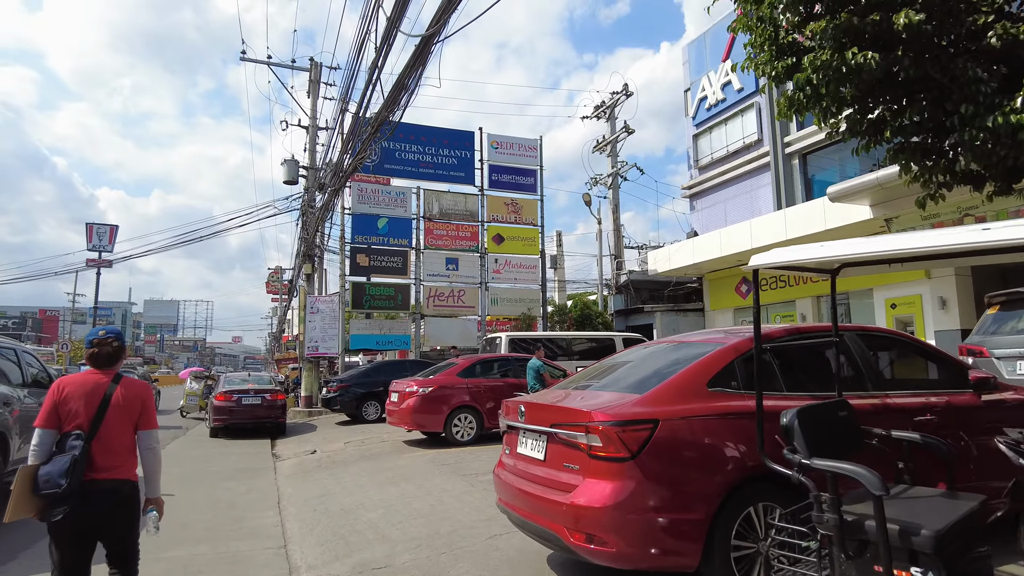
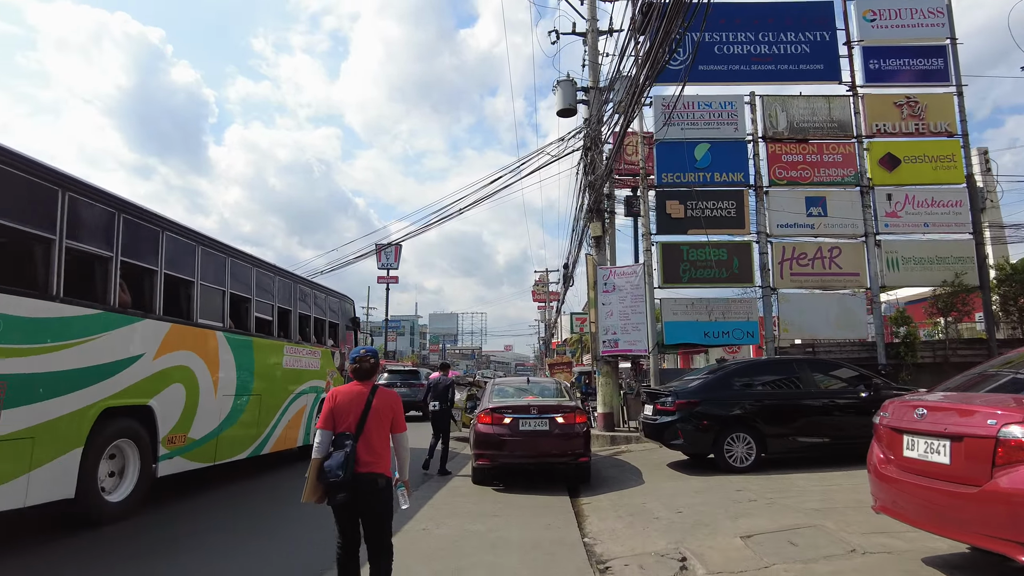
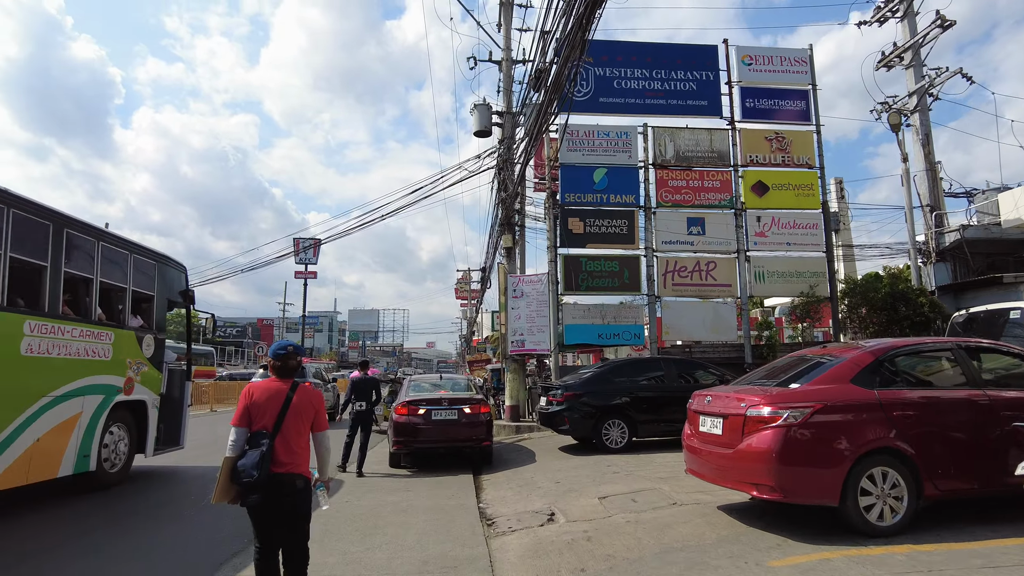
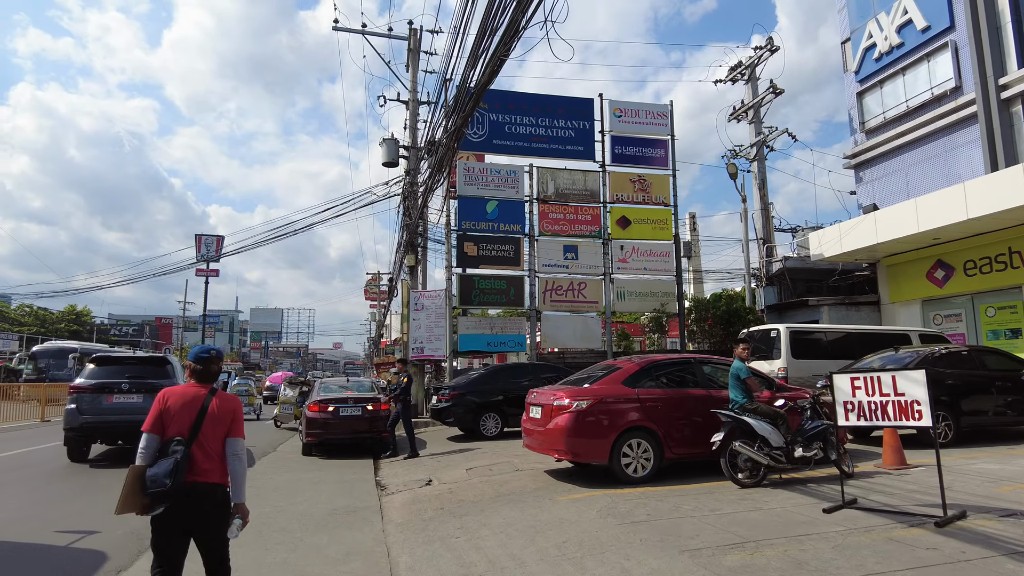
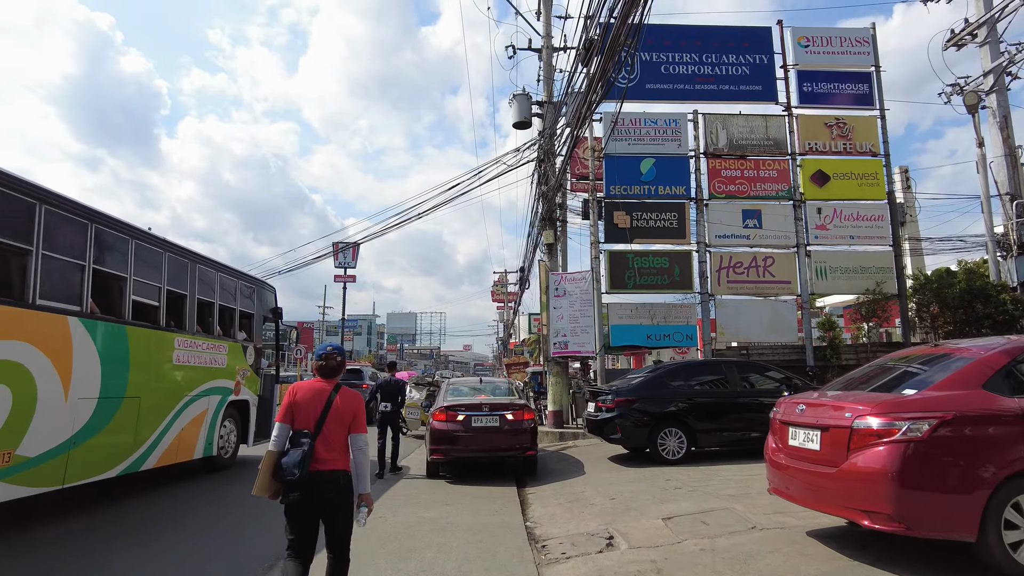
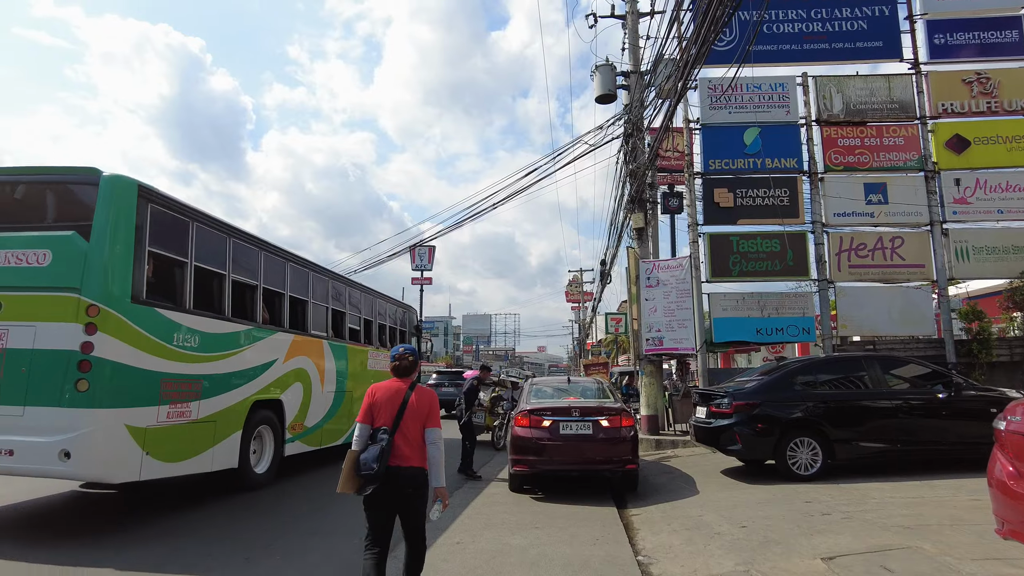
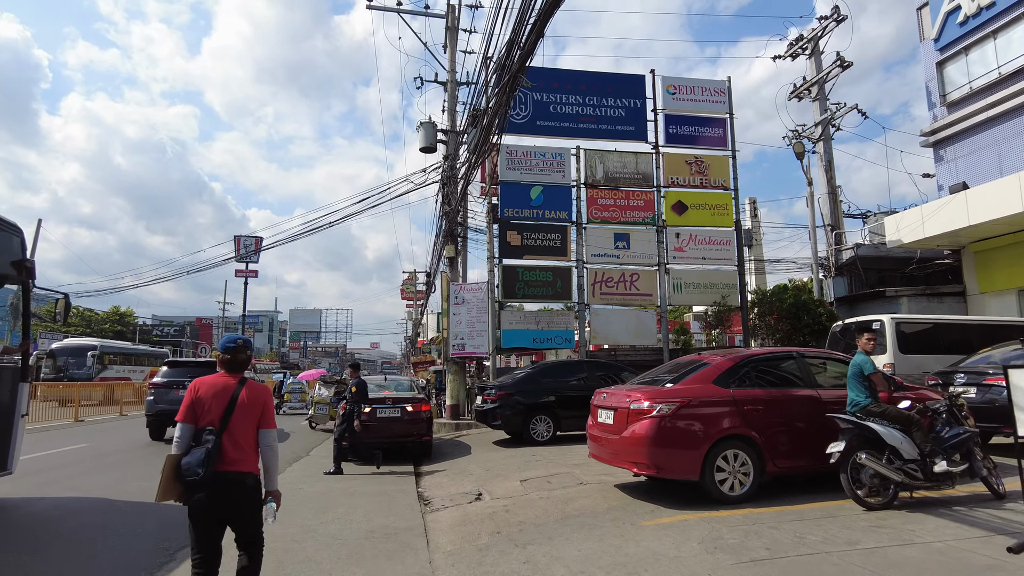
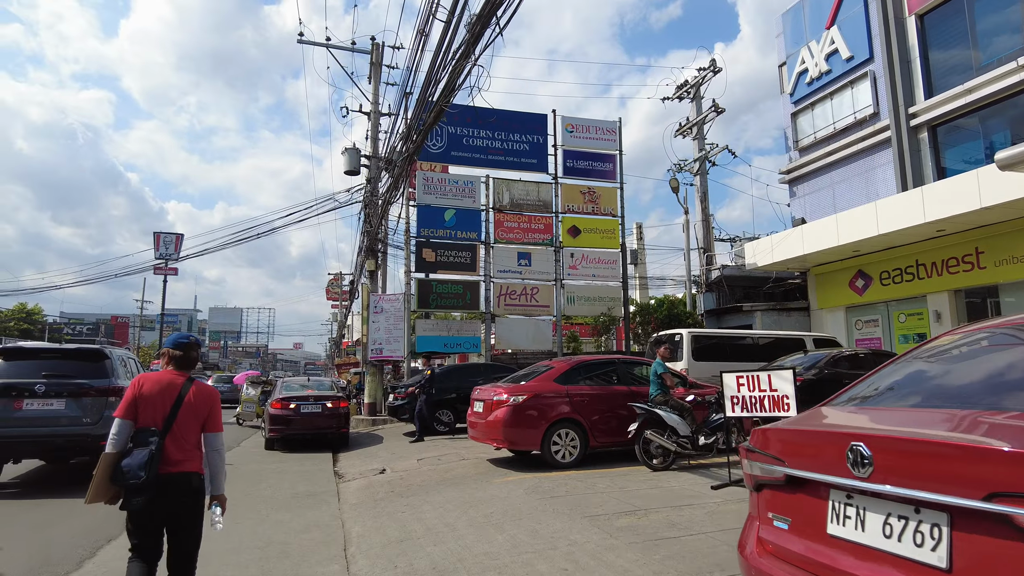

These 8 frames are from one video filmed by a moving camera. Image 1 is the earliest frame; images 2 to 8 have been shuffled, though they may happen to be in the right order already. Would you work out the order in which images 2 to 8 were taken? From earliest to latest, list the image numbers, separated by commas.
8, 4, 7, 3, 5, 2, 6
